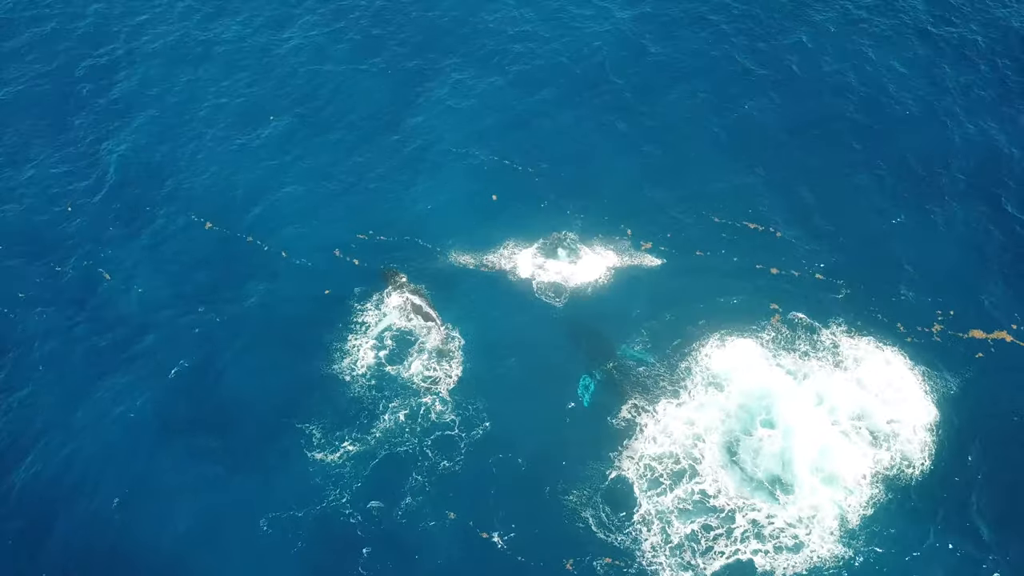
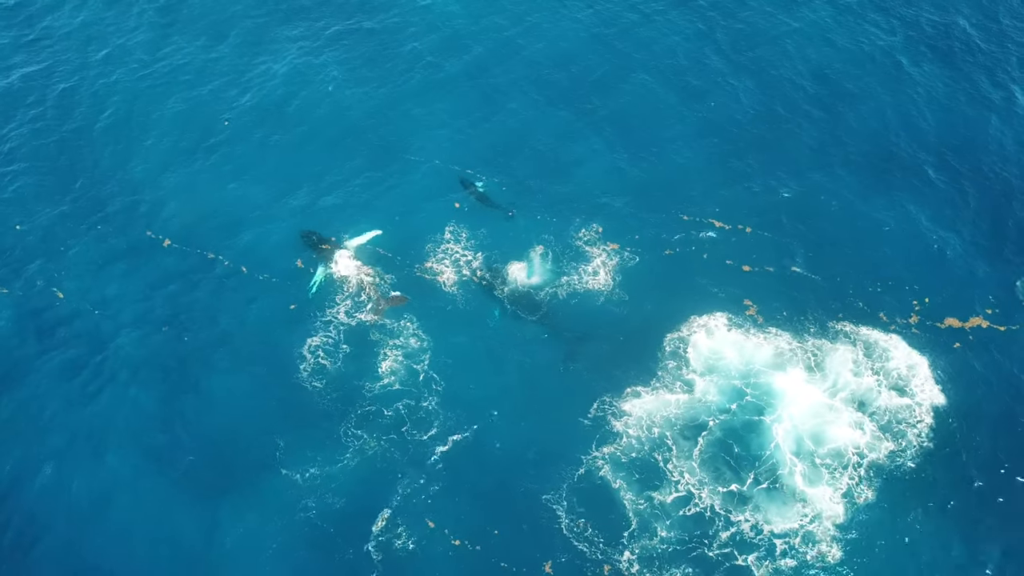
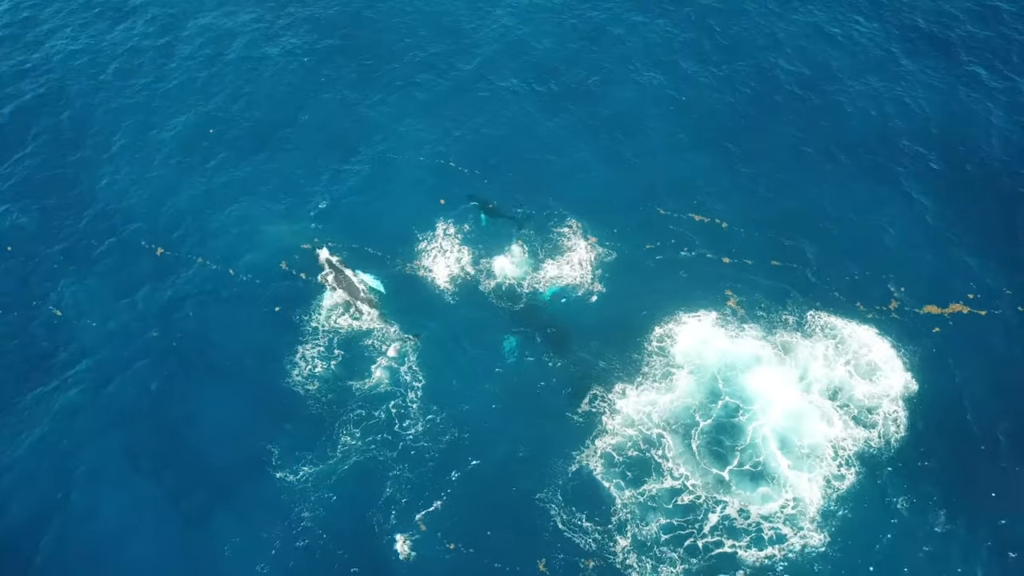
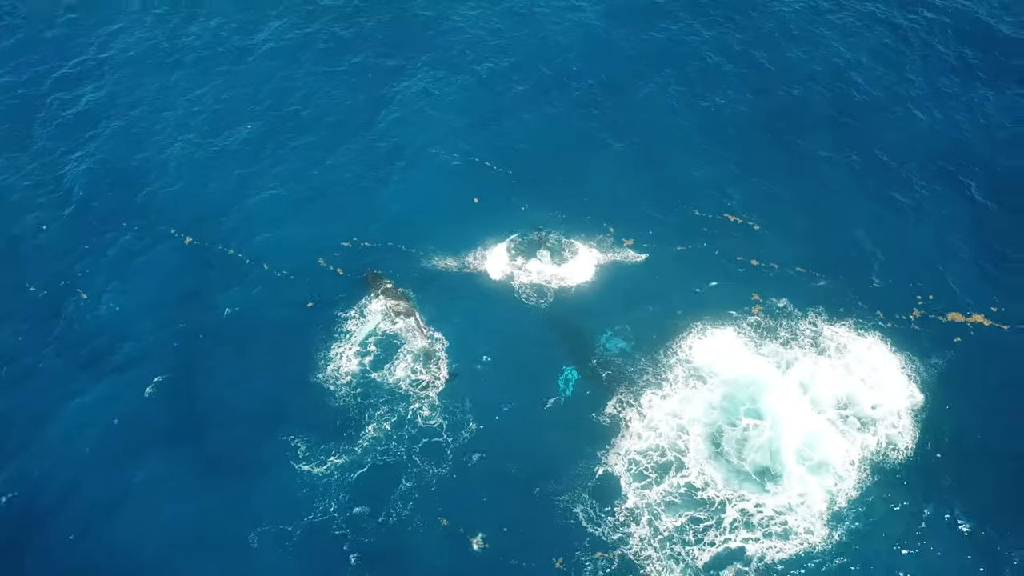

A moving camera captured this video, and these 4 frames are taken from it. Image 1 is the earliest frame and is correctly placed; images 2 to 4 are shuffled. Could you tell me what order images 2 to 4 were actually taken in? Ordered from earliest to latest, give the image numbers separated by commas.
4, 3, 2
